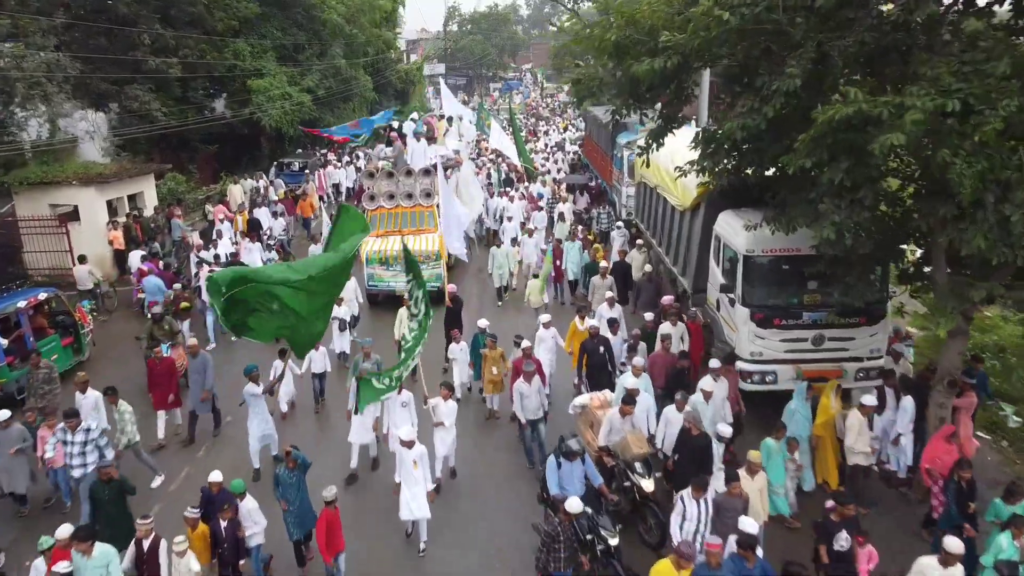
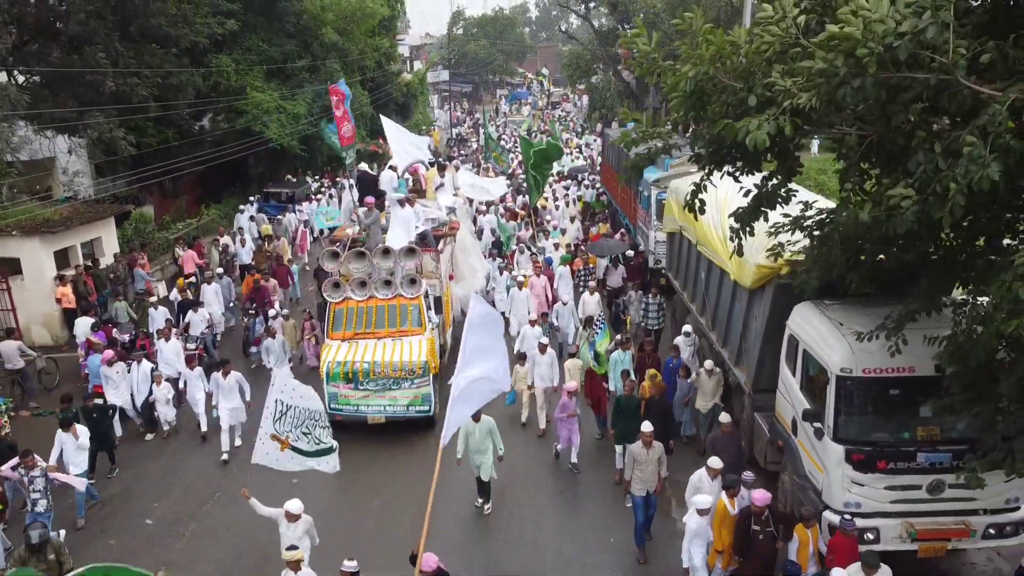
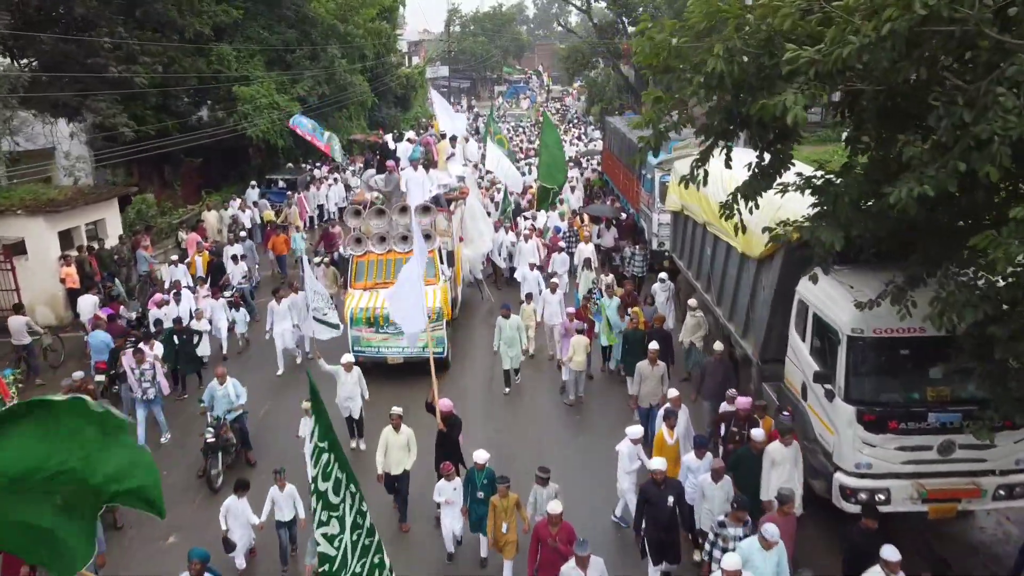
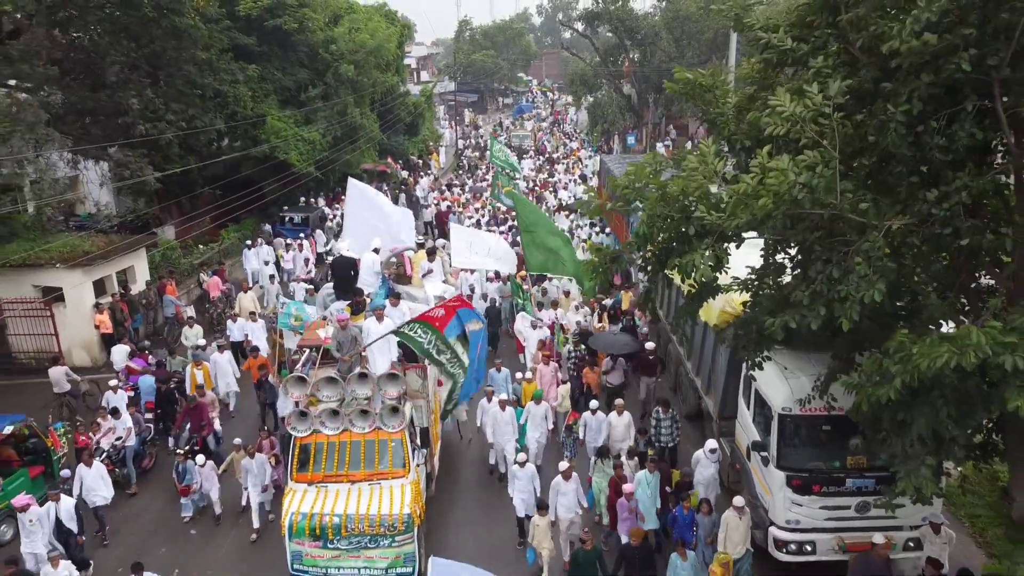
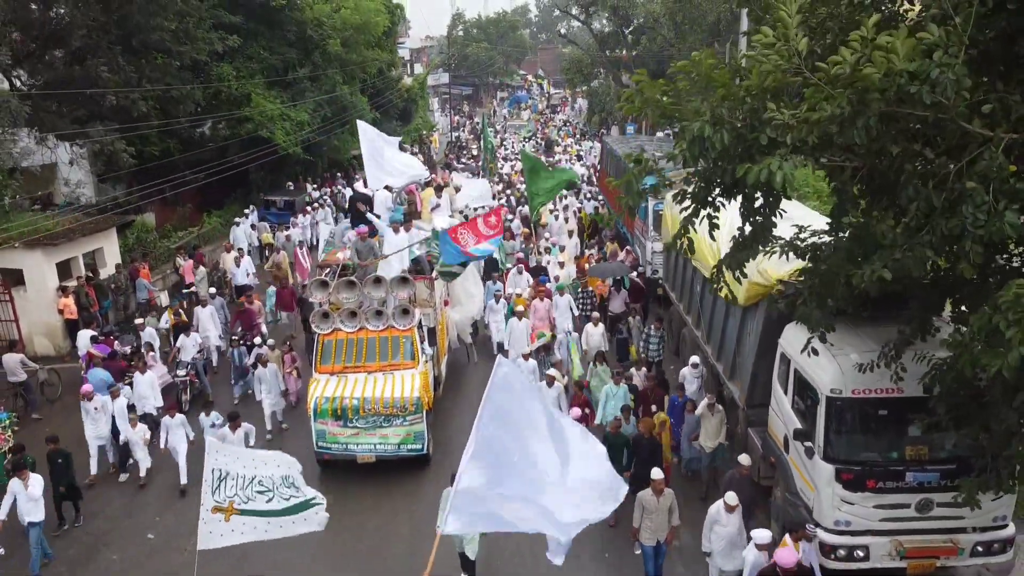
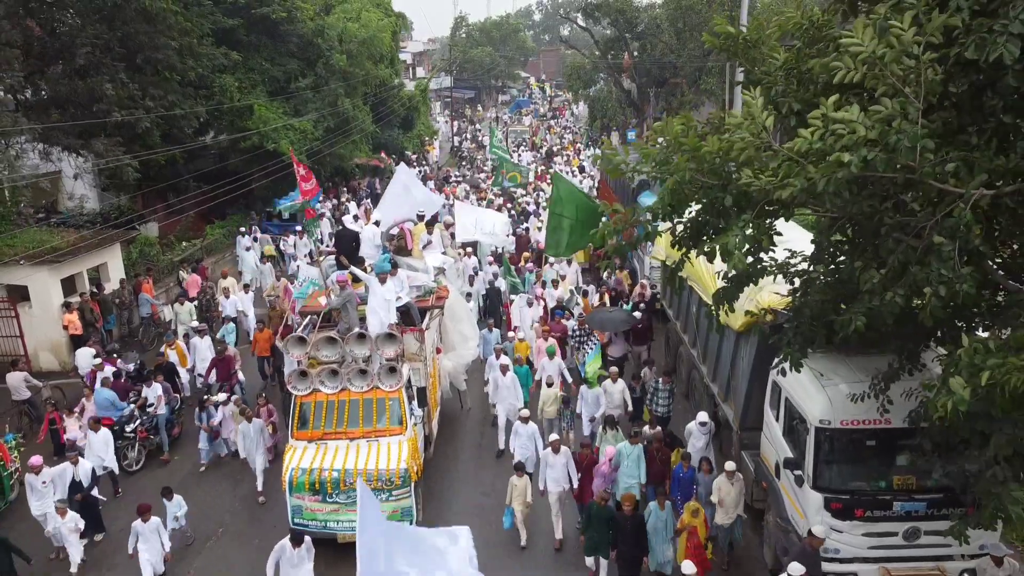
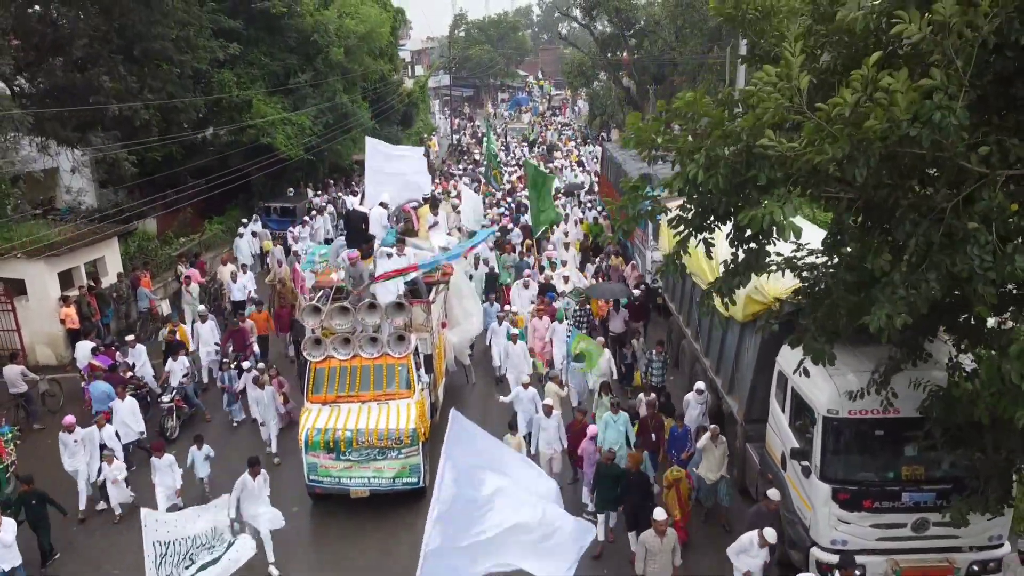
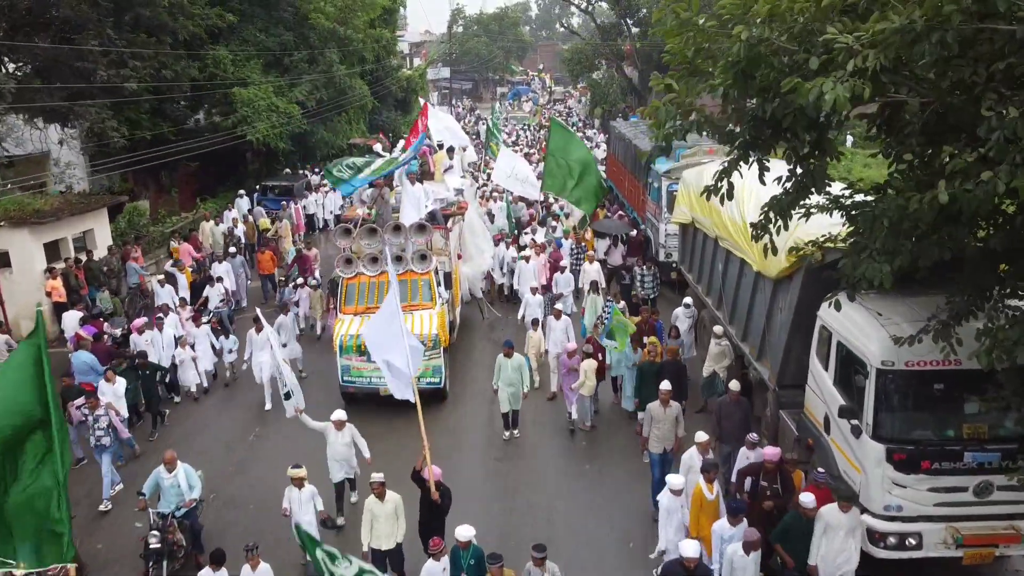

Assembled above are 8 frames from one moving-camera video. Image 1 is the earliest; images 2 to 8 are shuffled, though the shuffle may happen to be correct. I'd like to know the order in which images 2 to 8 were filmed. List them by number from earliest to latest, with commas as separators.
3, 8, 2, 5, 7, 6, 4
